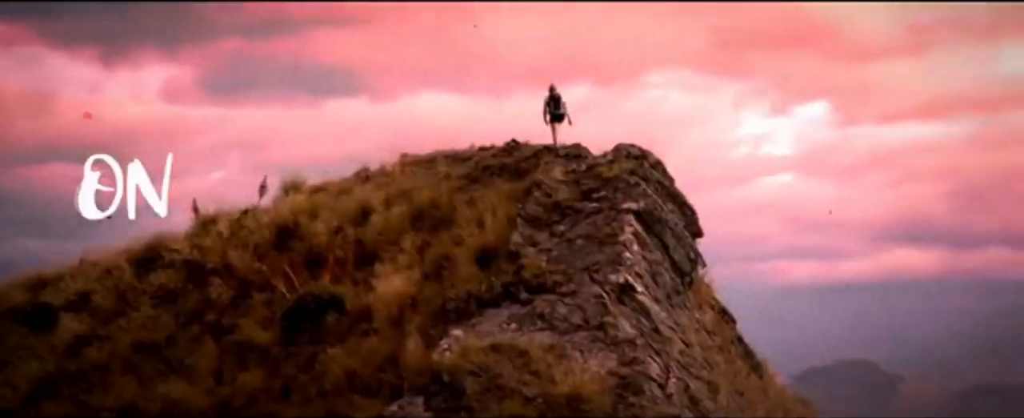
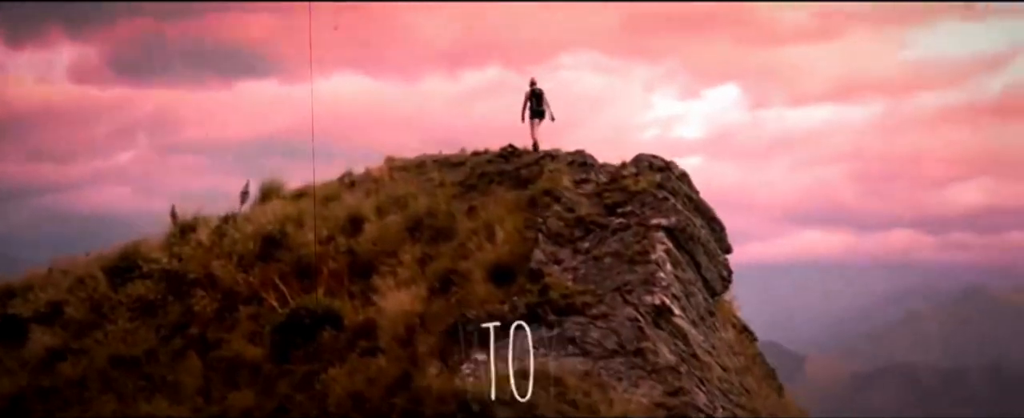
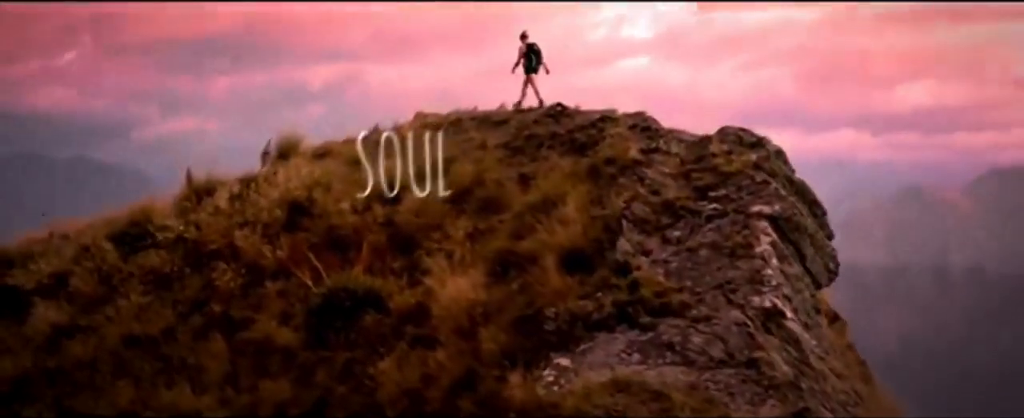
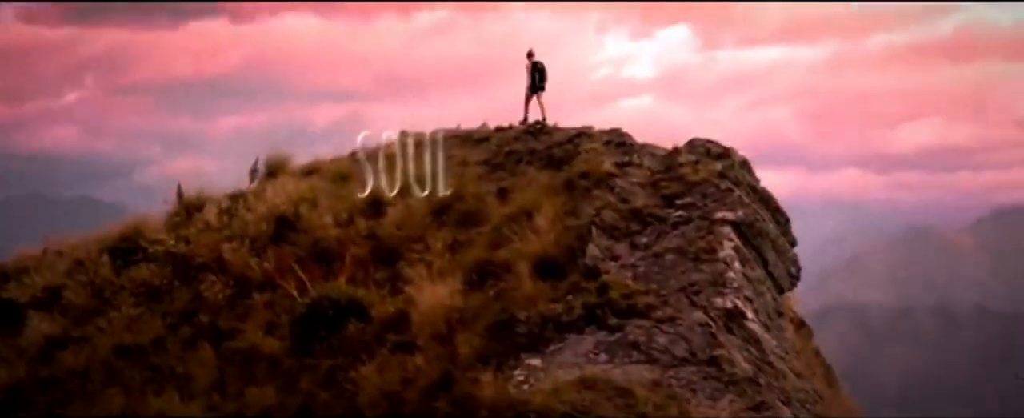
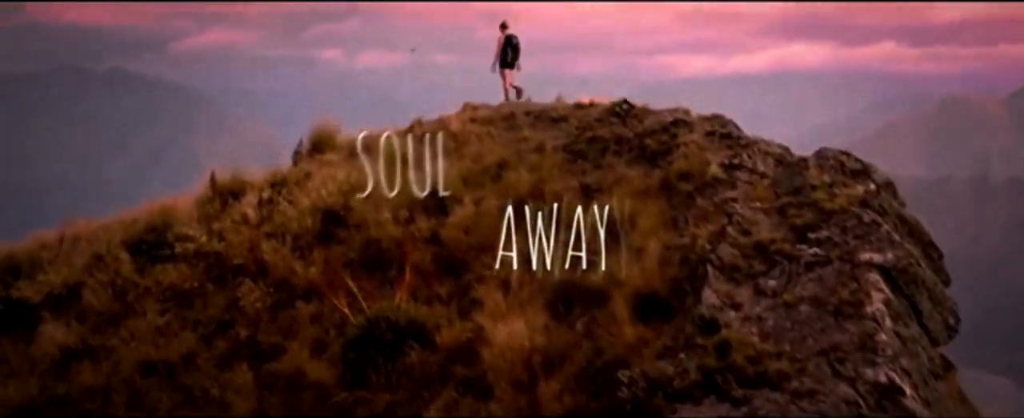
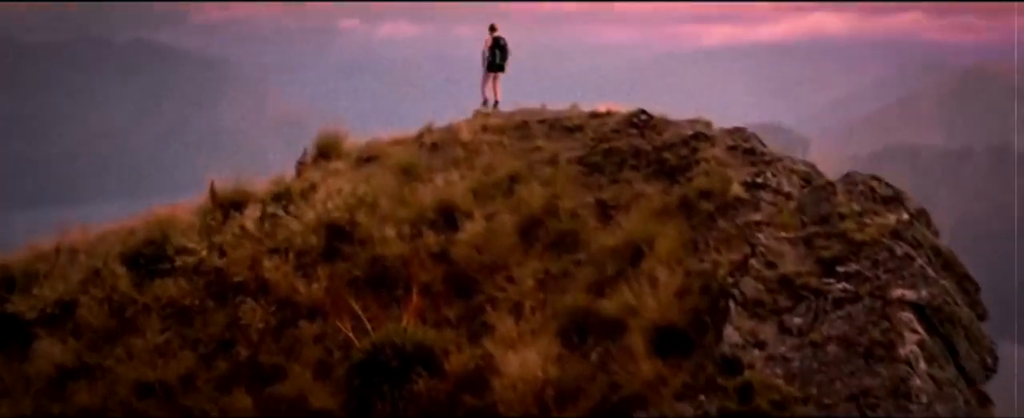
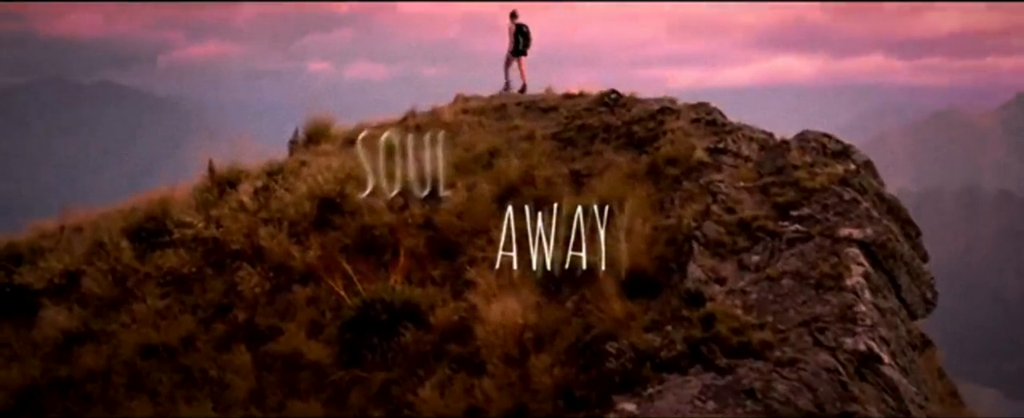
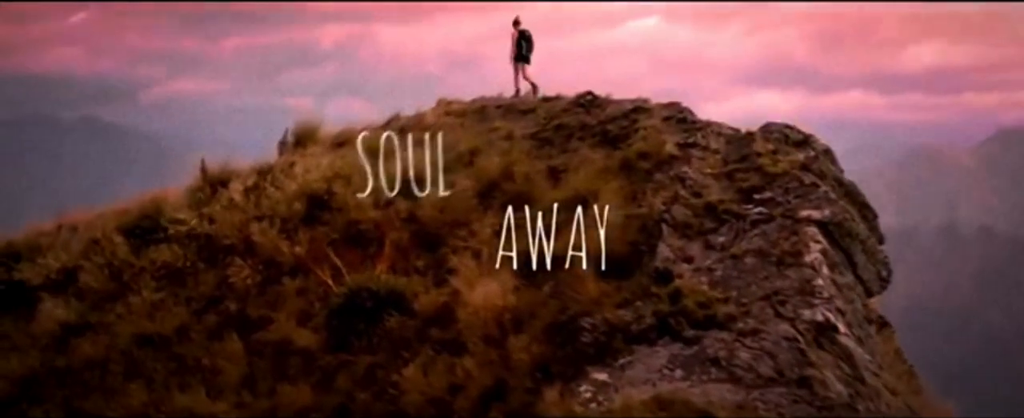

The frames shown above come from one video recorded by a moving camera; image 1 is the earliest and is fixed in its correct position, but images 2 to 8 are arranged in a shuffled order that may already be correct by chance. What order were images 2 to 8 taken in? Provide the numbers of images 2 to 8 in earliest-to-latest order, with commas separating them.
2, 4, 3, 8, 7, 5, 6
